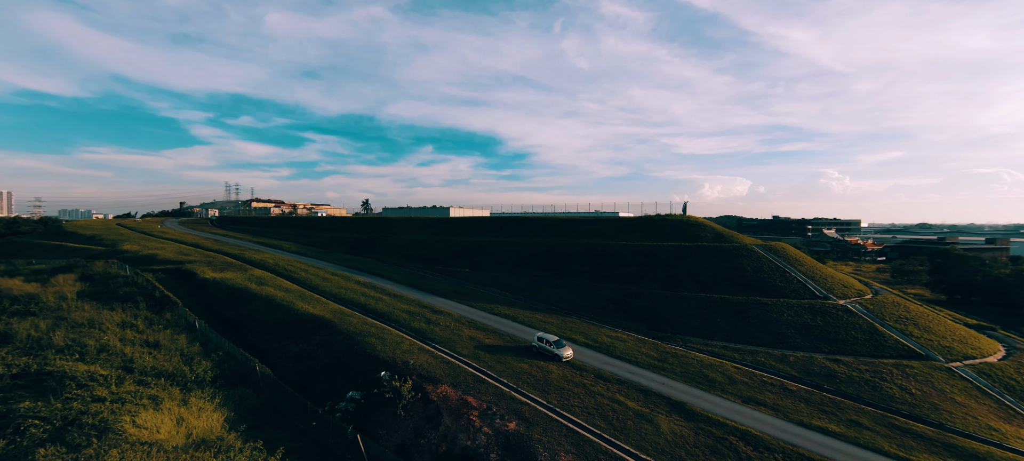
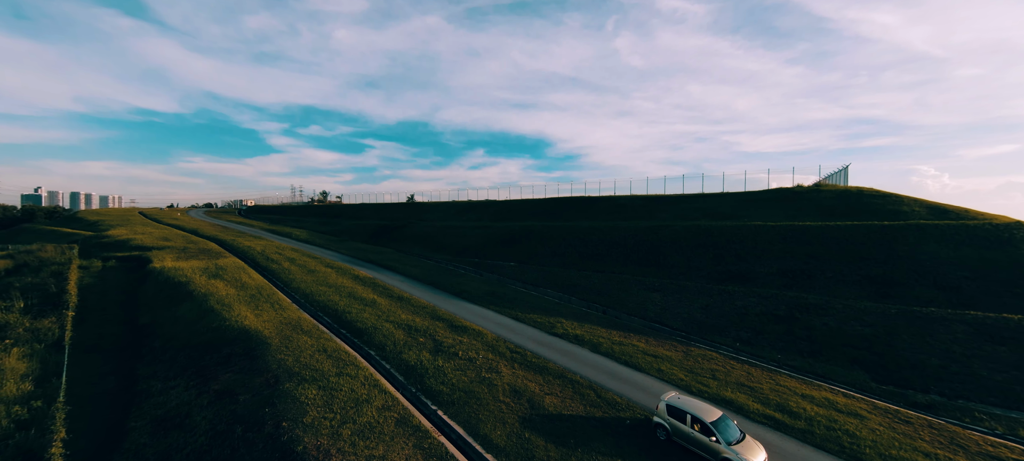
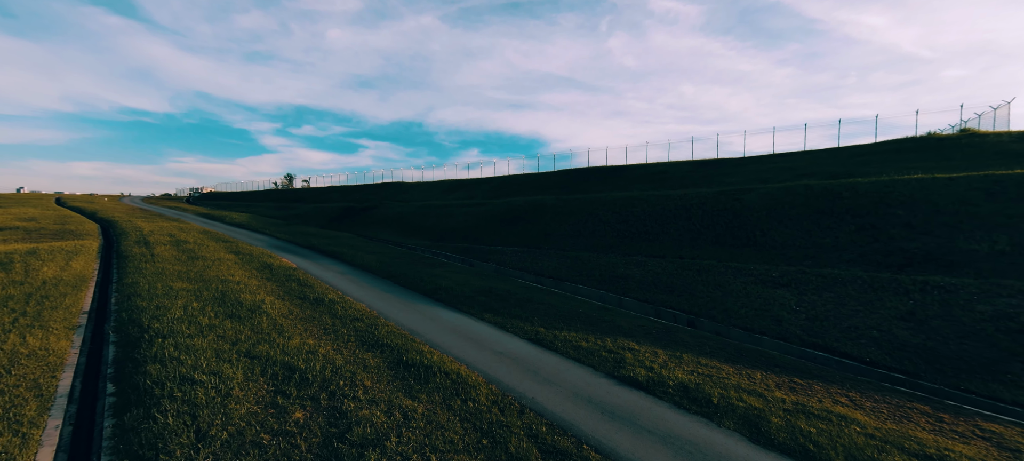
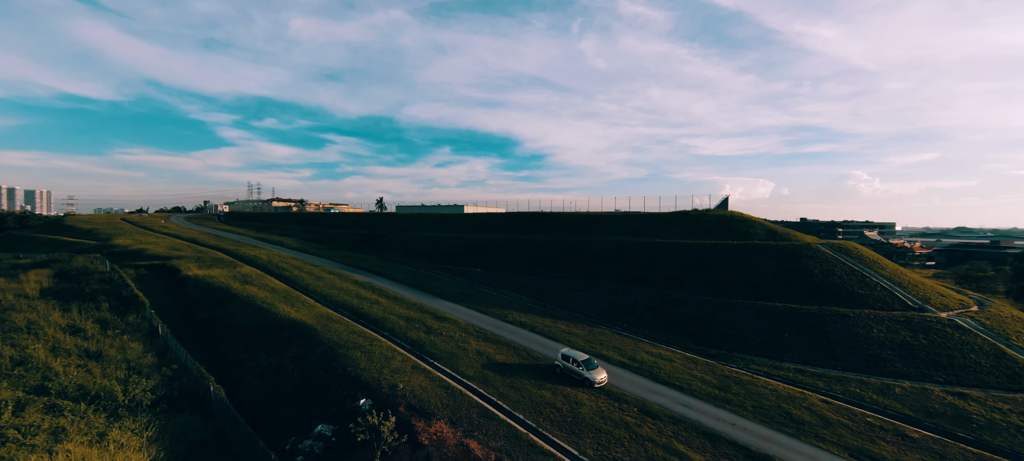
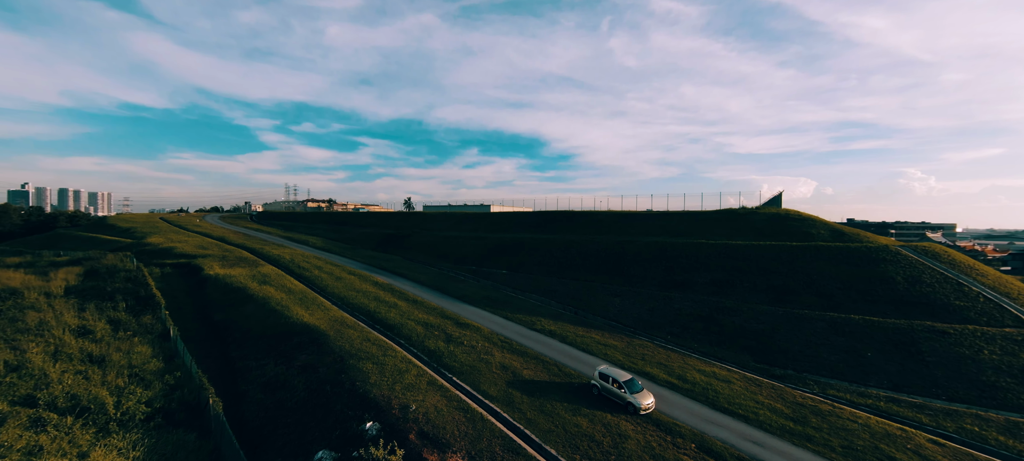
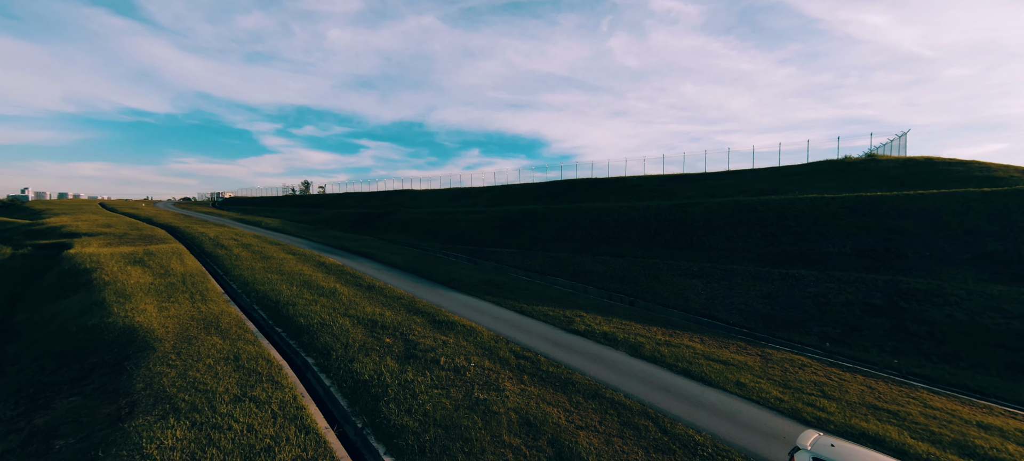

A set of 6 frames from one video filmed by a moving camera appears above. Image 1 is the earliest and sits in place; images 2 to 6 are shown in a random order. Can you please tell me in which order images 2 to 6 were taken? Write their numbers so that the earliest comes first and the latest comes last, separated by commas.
4, 5, 2, 6, 3
